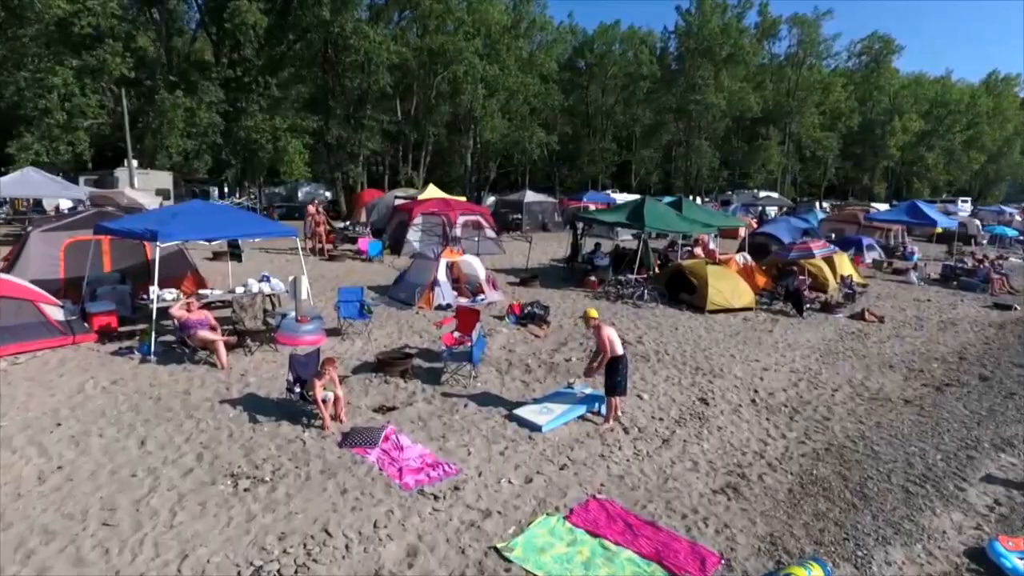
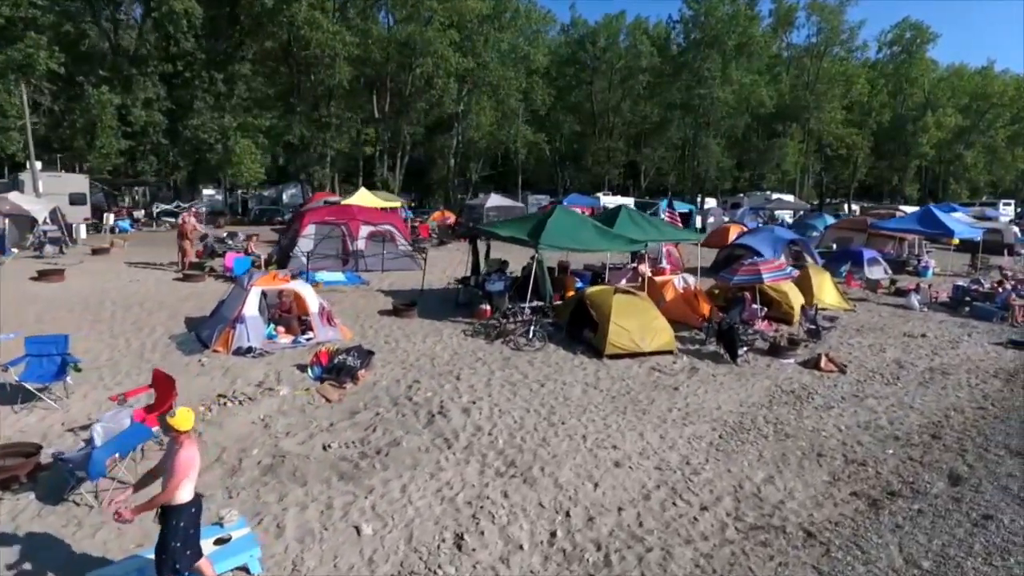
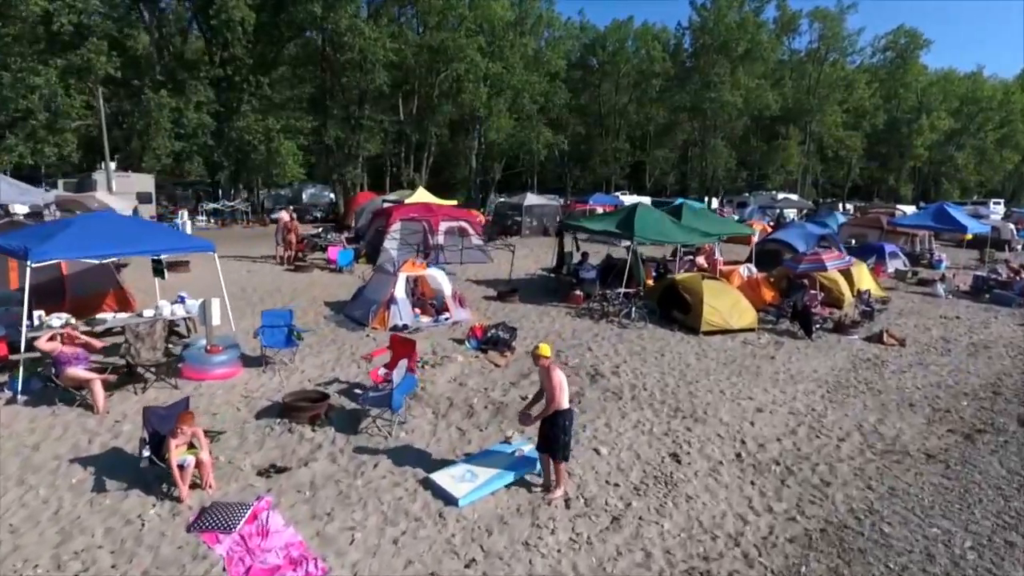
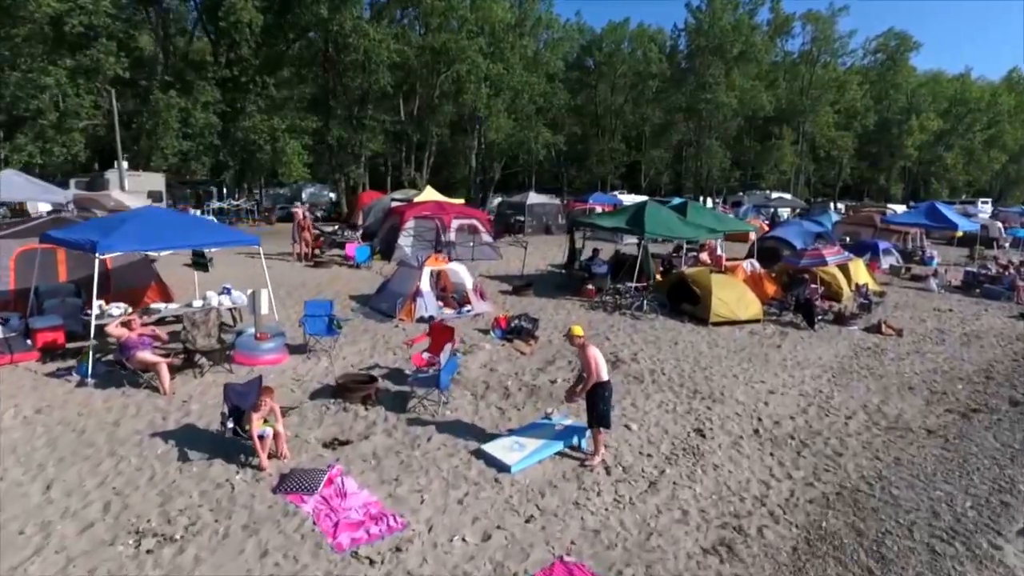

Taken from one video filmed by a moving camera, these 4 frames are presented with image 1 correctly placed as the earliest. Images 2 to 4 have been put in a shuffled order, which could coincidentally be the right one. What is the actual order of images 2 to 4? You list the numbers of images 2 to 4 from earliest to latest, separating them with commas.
4, 3, 2
